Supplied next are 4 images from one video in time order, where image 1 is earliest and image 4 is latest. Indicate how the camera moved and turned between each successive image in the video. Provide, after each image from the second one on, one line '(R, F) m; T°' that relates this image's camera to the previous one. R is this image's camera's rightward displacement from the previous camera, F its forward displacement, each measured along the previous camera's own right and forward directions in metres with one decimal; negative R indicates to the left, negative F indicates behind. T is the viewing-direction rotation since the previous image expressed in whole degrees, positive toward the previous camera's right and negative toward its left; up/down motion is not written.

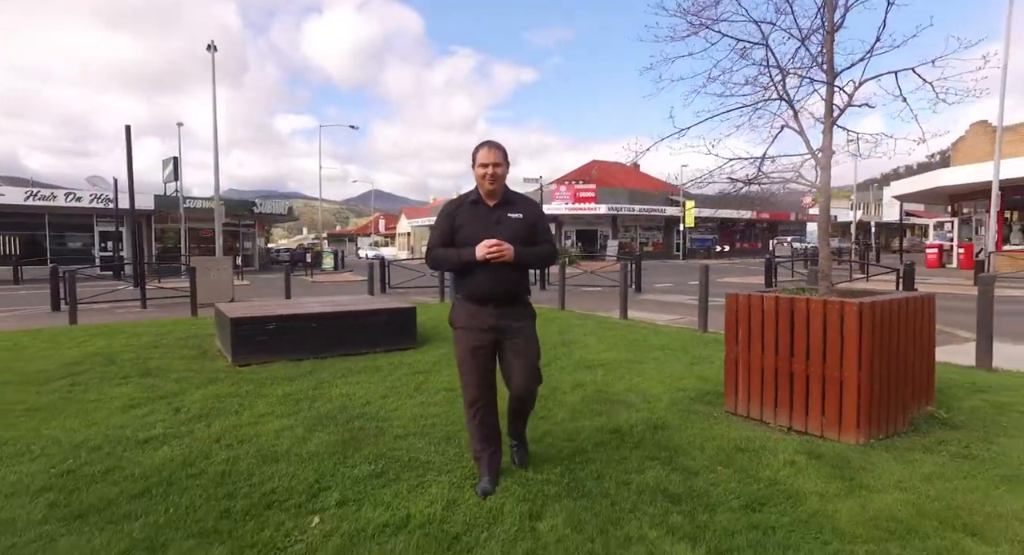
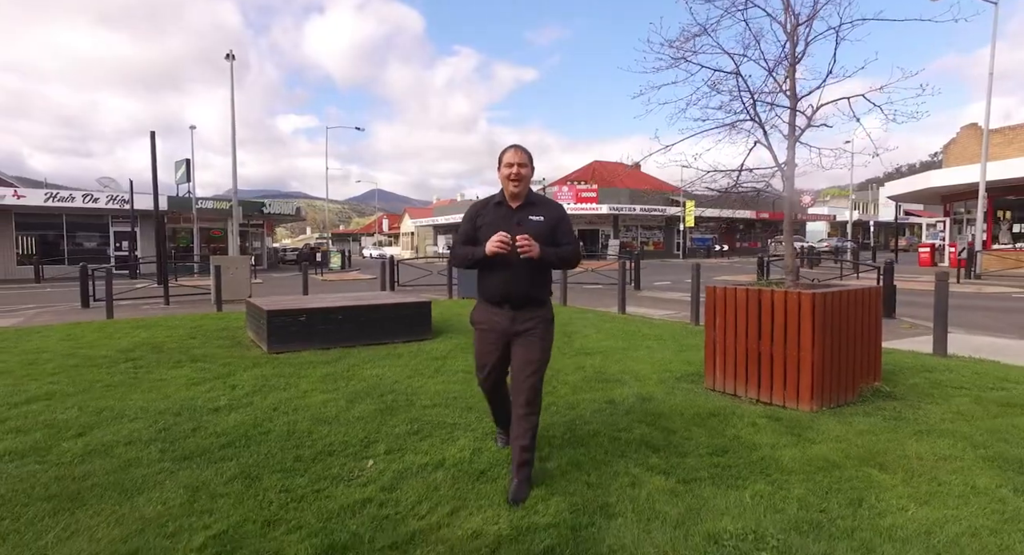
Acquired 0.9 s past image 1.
(-0.1, -0.8) m; 0°
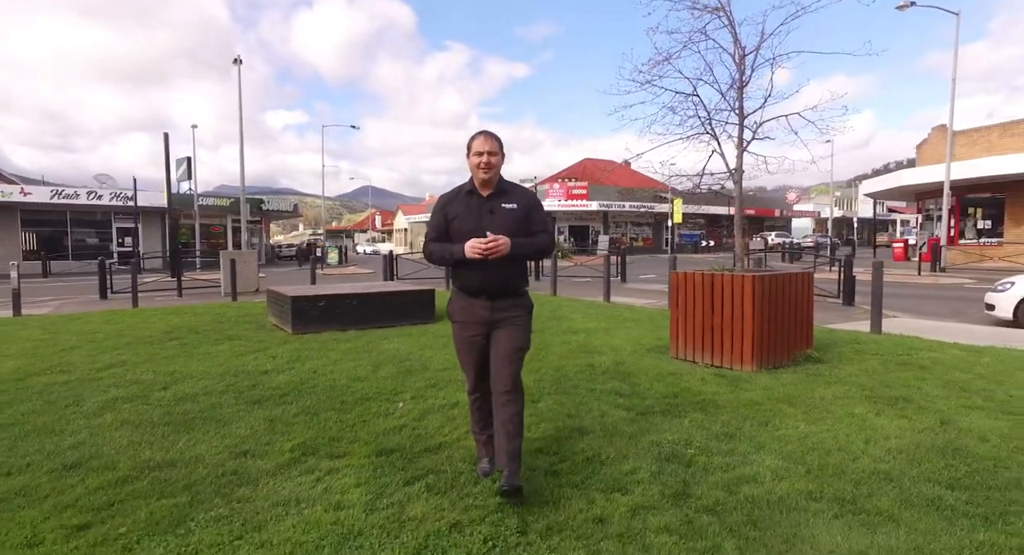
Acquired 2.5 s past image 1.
(-0.1, -1.1) m; +1°
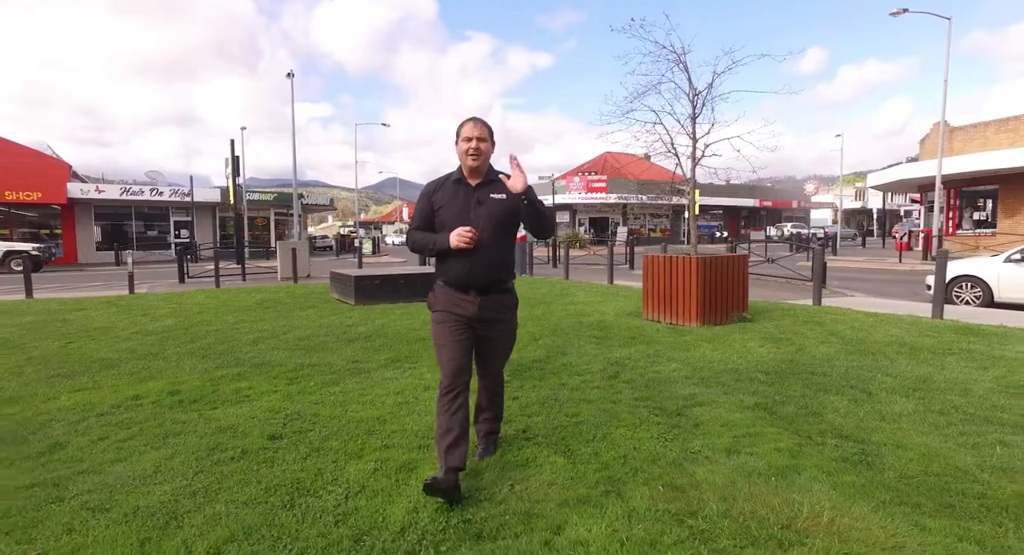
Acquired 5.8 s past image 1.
(+0.2, -2.3) m; -2°
